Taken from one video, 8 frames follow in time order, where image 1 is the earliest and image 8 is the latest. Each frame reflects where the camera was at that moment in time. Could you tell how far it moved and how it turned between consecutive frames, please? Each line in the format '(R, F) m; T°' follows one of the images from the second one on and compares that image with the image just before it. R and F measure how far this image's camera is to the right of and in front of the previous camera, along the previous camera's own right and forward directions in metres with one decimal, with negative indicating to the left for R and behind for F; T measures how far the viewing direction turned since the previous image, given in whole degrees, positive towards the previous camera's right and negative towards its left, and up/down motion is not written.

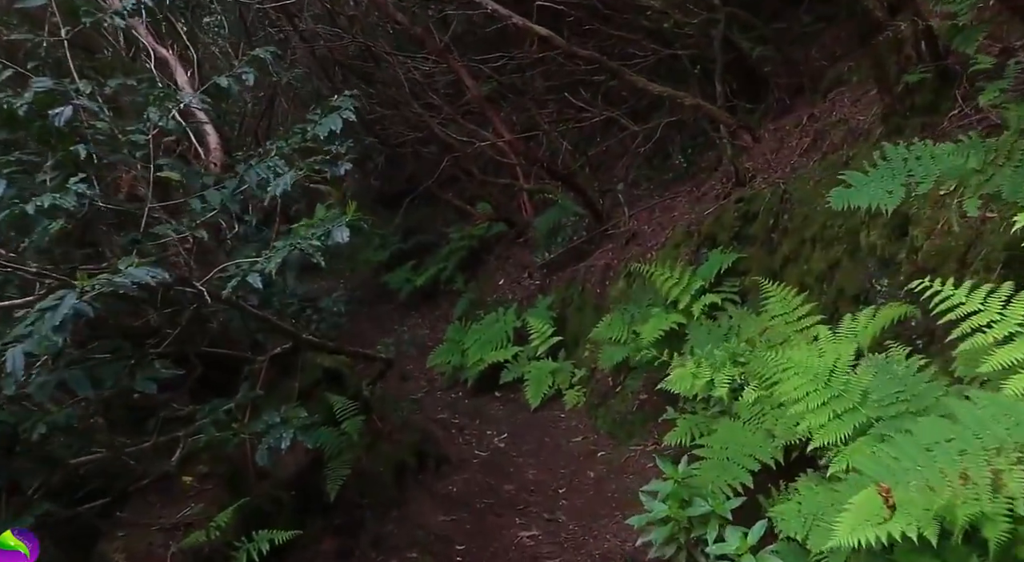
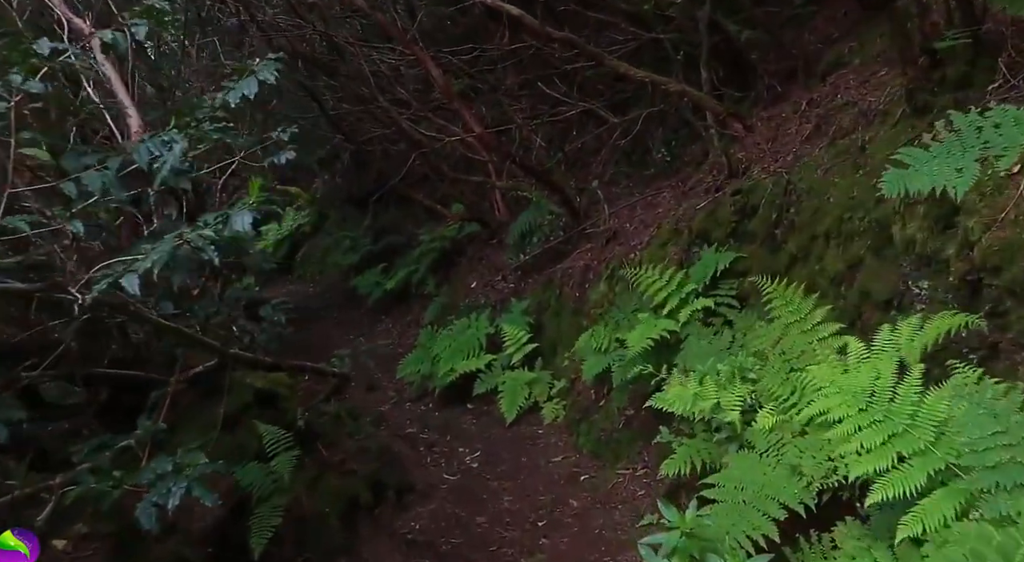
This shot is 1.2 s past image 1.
(0.0, +0.7) m; +2°
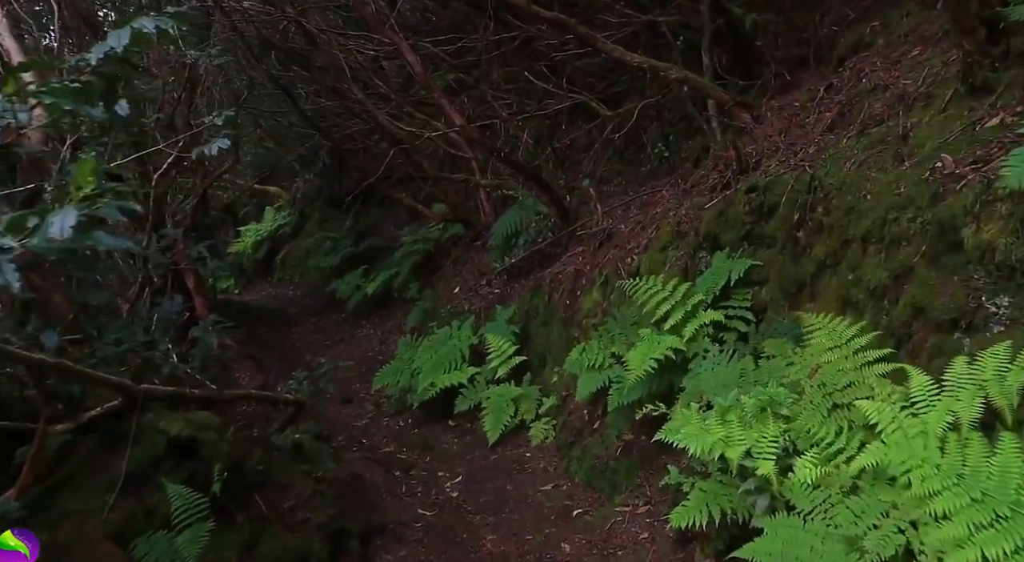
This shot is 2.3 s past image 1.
(0.0, +0.8) m; +1°
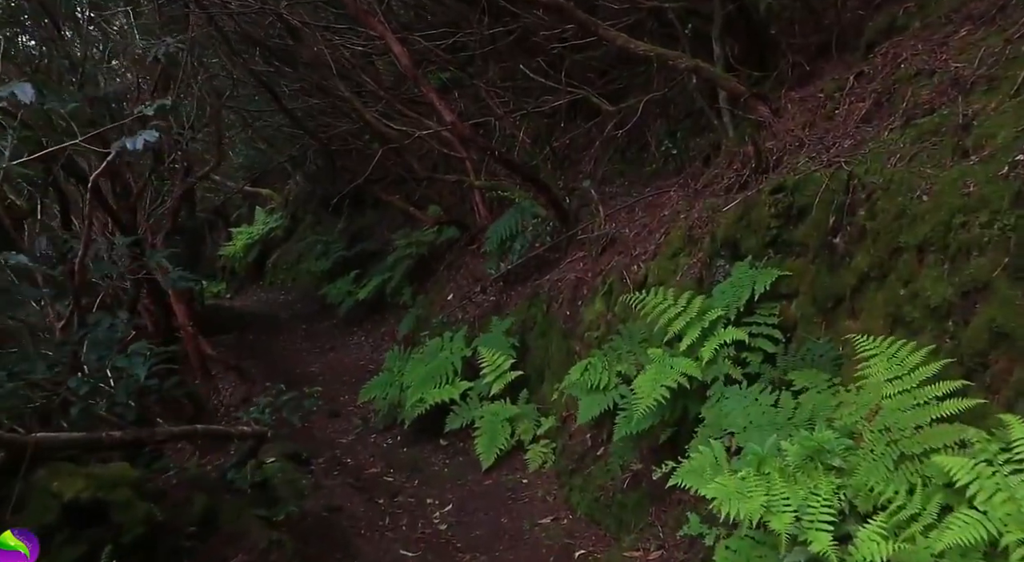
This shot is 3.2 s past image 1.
(0.0, +0.6) m; 0°
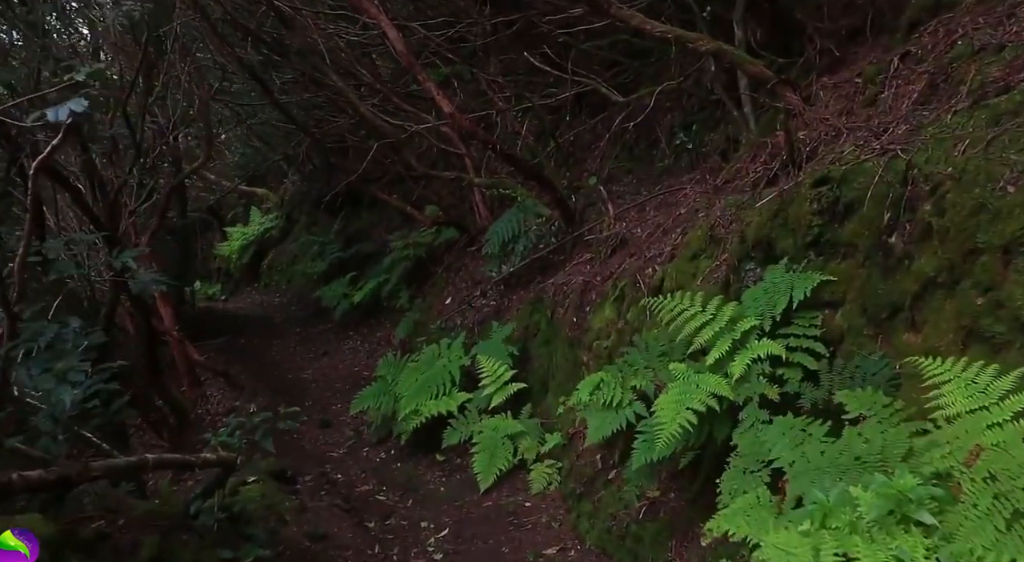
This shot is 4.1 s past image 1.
(0.0, +0.6) m; 0°
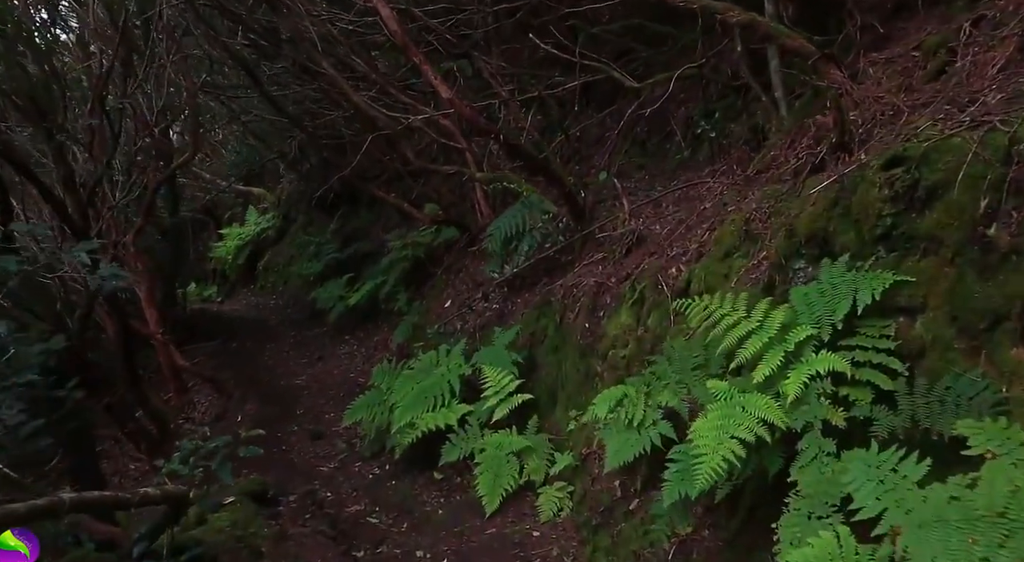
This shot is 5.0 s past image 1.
(0.0, +0.7) m; 0°
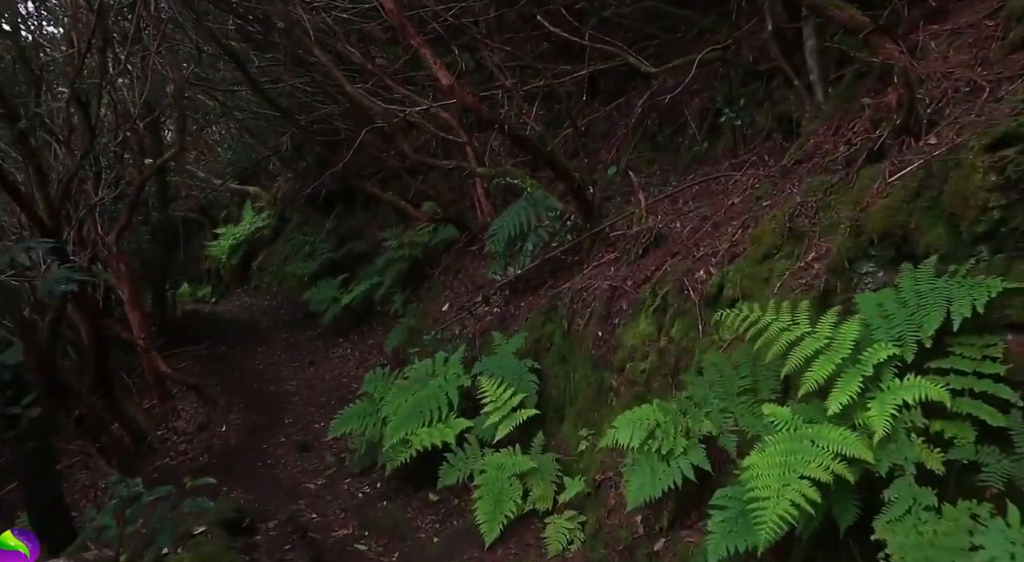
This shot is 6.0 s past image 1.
(0.0, +0.6) m; 0°
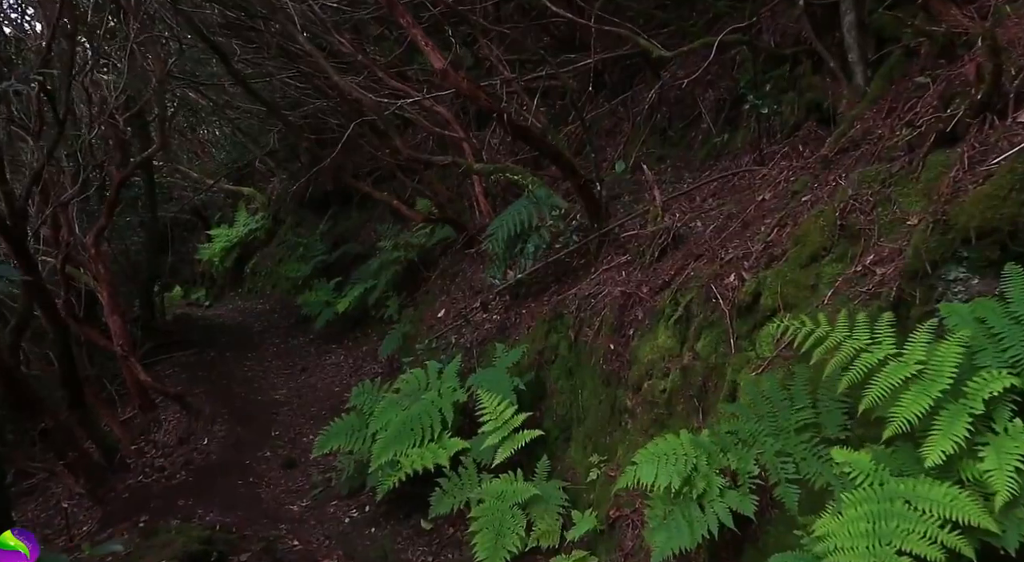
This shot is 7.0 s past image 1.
(0.0, +0.6) m; 0°
